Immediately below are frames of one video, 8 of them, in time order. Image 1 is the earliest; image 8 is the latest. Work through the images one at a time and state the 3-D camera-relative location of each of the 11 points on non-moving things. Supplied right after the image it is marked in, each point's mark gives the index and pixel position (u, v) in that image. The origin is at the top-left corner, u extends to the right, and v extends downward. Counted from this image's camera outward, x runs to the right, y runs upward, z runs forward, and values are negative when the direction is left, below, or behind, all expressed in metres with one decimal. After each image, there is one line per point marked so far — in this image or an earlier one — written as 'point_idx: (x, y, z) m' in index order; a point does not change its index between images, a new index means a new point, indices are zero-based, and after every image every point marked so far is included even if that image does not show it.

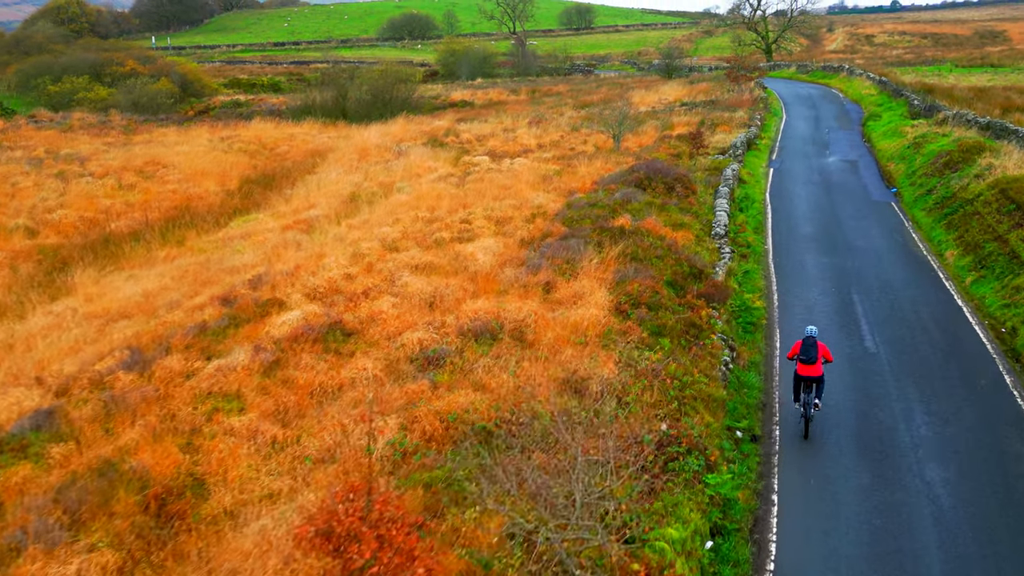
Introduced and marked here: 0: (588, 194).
0: (+1.5, +1.8, +18.5) m
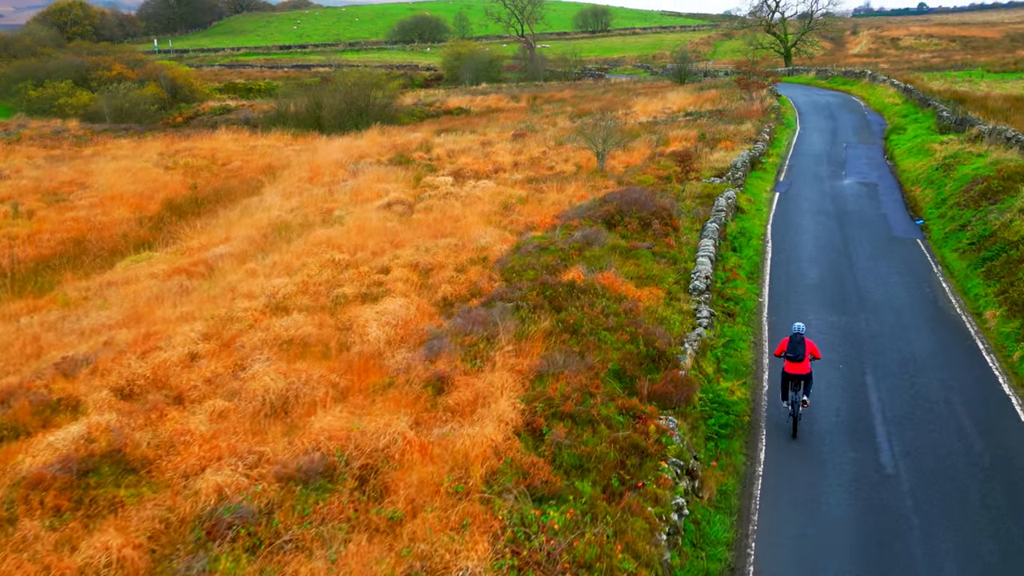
0: (+0.5, +0.9, +15.2) m
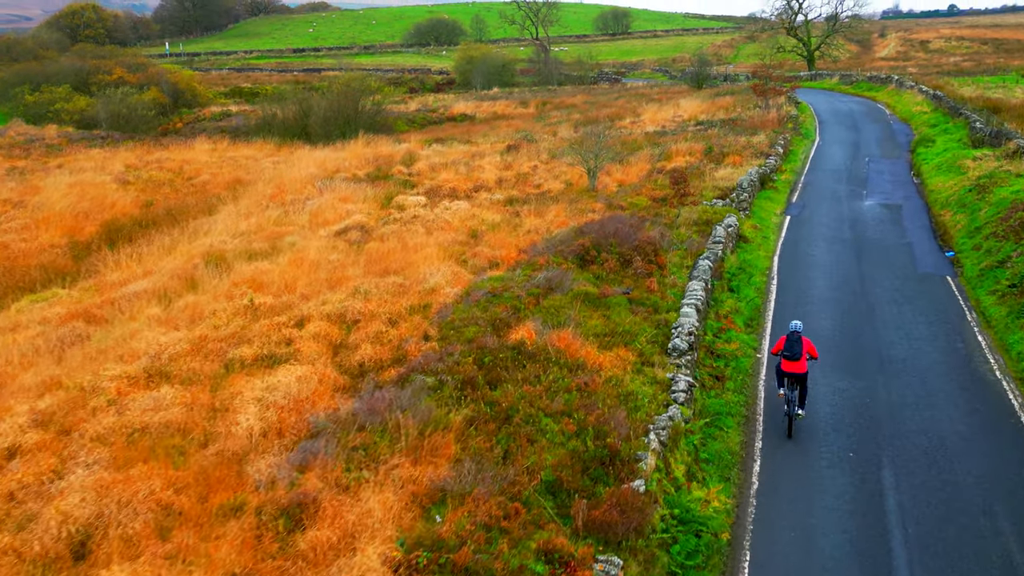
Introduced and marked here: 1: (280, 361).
0: (-0.1, +0.2, +12.9) m
1: (-2.4, -0.8, +9.9) m
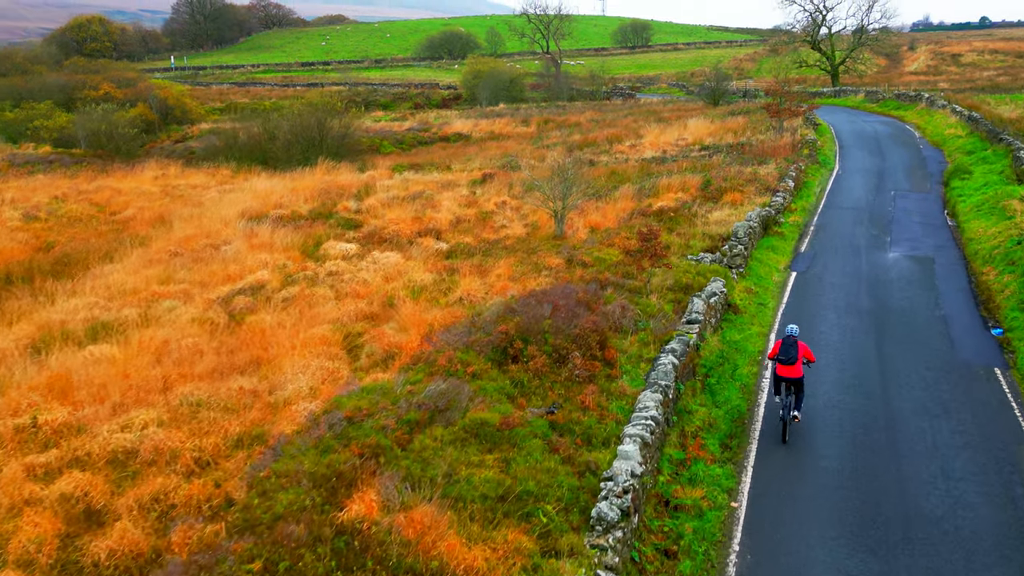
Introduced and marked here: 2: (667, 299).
0: (-1.2, -0.9, +9.5) m
1: (-3.7, -1.8, +6.5) m
2: (+2.1, -0.1, +13.0) m
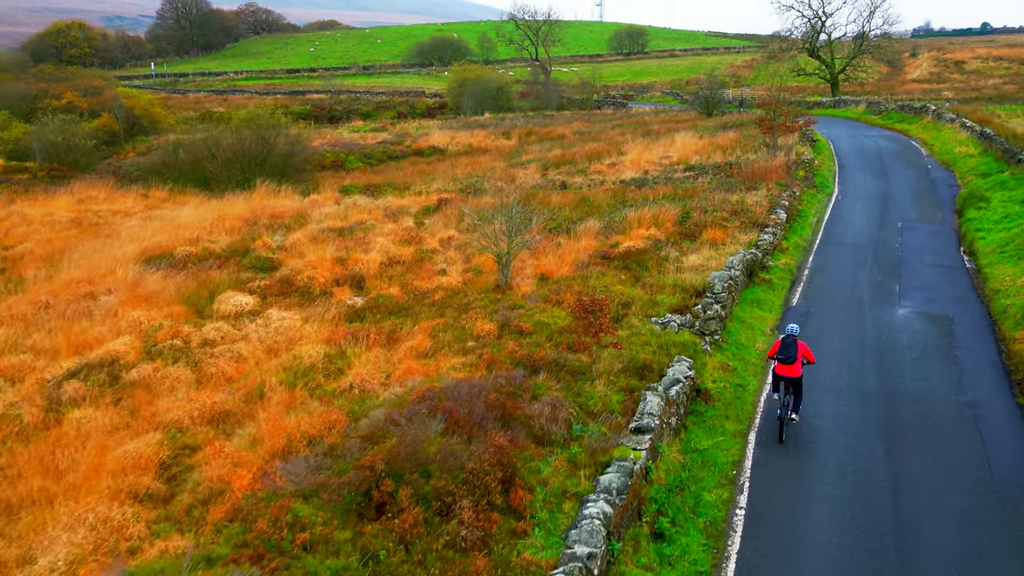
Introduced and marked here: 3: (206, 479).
0: (-2.2, -1.8, +6.5) m
1: (-4.7, -2.7, +3.5) m
2: (+1.1, -1.0, +10.1) m
3: (-2.5, -1.6, +7.8) m
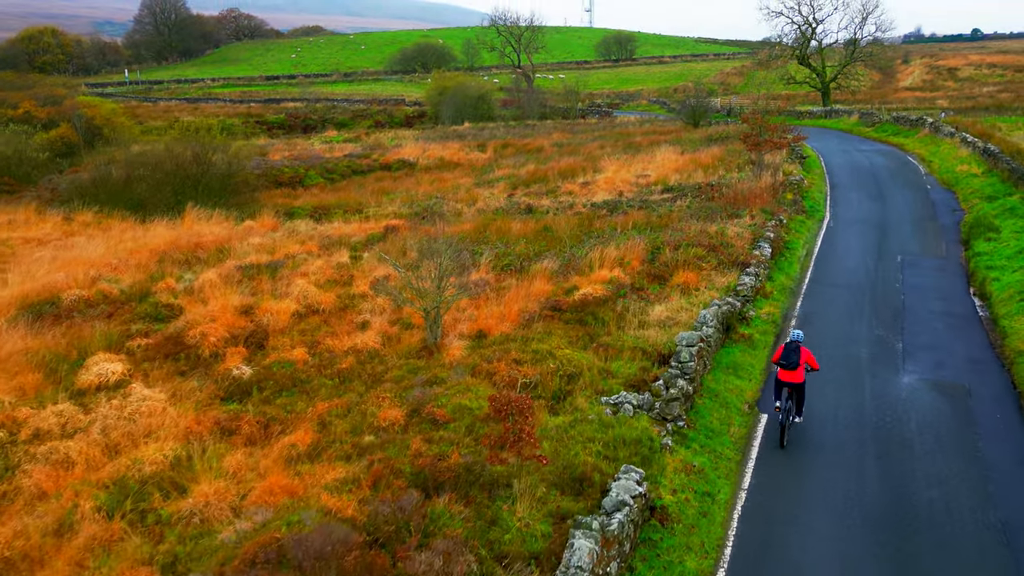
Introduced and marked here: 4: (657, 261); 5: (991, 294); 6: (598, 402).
0: (-3.1, -2.6, +4.0) m
1: (-5.5, -3.4, +1.0) m
2: (+0.2, -1.8, +7.6) m
3: (-3.4, -2.3, +5.3) m
4: (+2.4, +0.5, +16.0) m
5: (+7.7, 0.0, +15.3) m
6: (+0.9, -1.2, +10.2) m
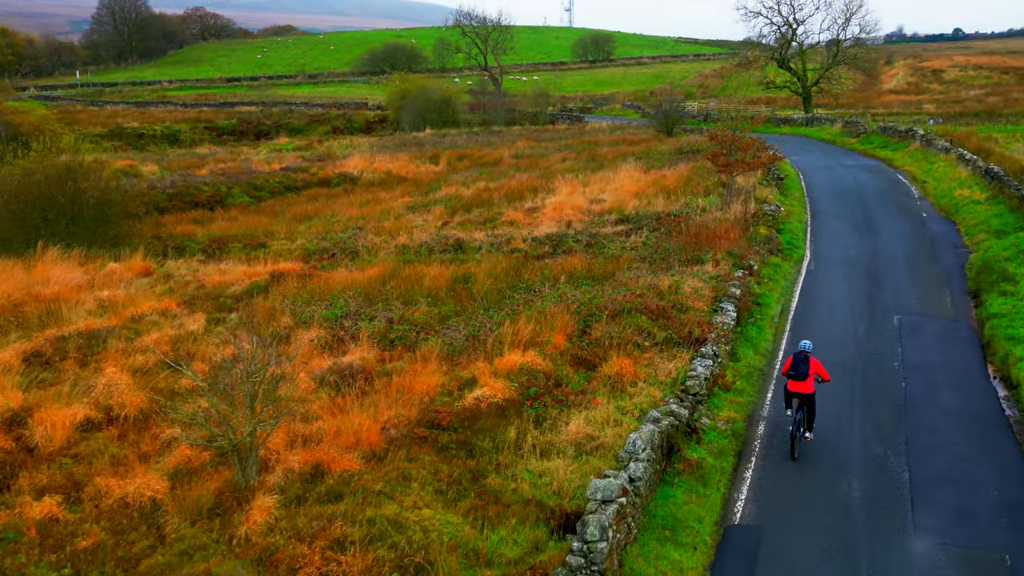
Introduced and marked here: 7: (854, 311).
0: (-4.4, -3.7, +0.3) m
1: (-6.7, -4.6, -2.8) m
2: (-1.1, -2.9, +3.9) m
3: (-4.7, -3.5, +1.6) m
4: (+1.0, -0.6, +12.3) m
5: (+6.3, -1.1, +11.7) m
6: (-0.5, -2.3, +6.5) m
7: (+5.6, -0.3, +15.4) m
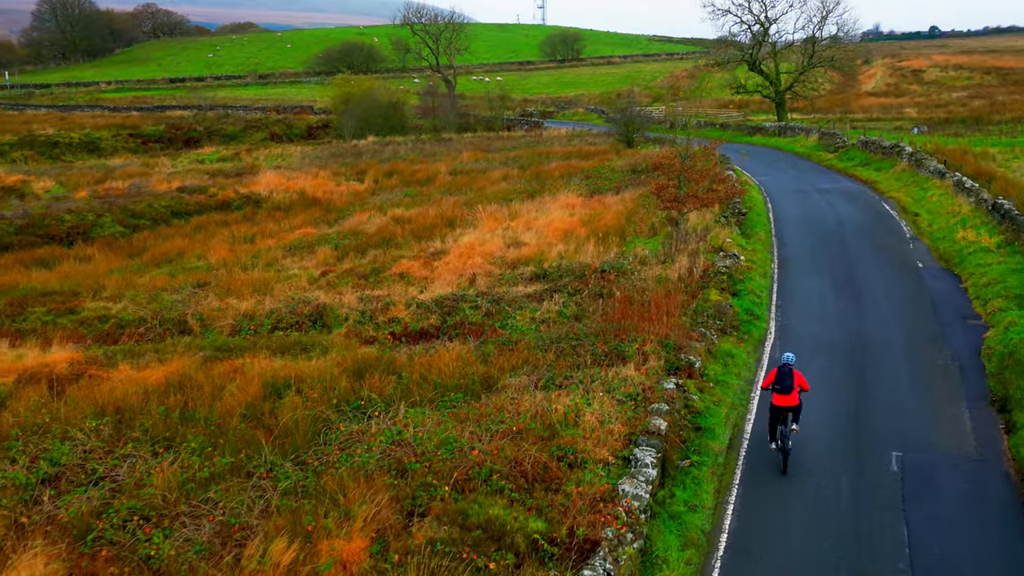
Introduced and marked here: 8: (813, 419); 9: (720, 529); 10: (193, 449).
0: (-6.0, -5.1, -4.7) m
1: (-8.2, -6.0, -7.8) m
2: (-2.8, -4.3, -1.0) m
3: (-6.3, -4.9, -3.4) m
4: (-0.9, -2.0, +7.4) m
5: (+4.4, -2.5, +7.0) m
6: (-2.2, -3.7, +1.6) m
7: (+3.6, -1.7, +10.6) m
8: (+3.6, -1.5, +11.2) m
9: (+1.9, -2.1, +8.6) m
10: (-3.2, -1.6, +9.6) m
